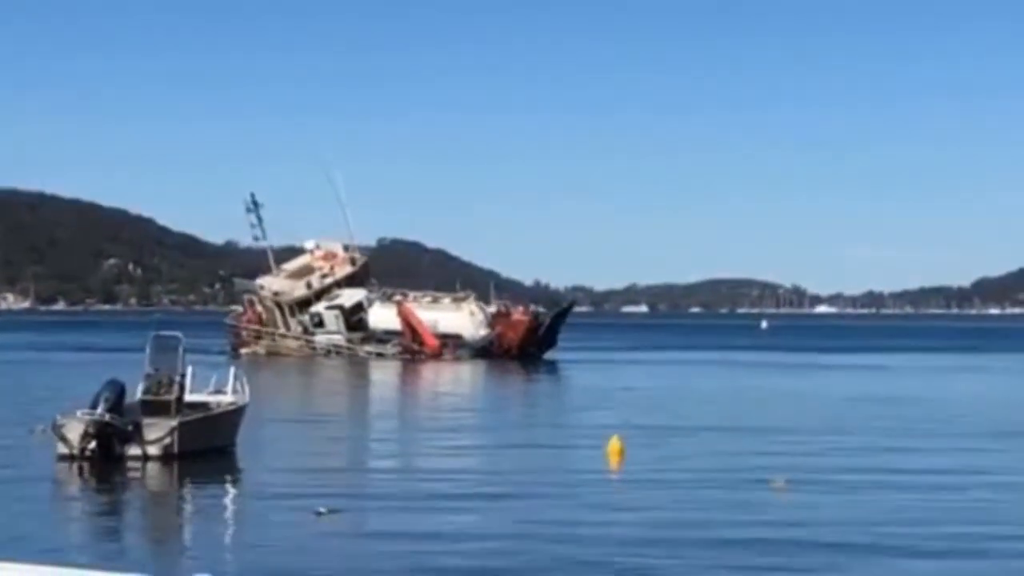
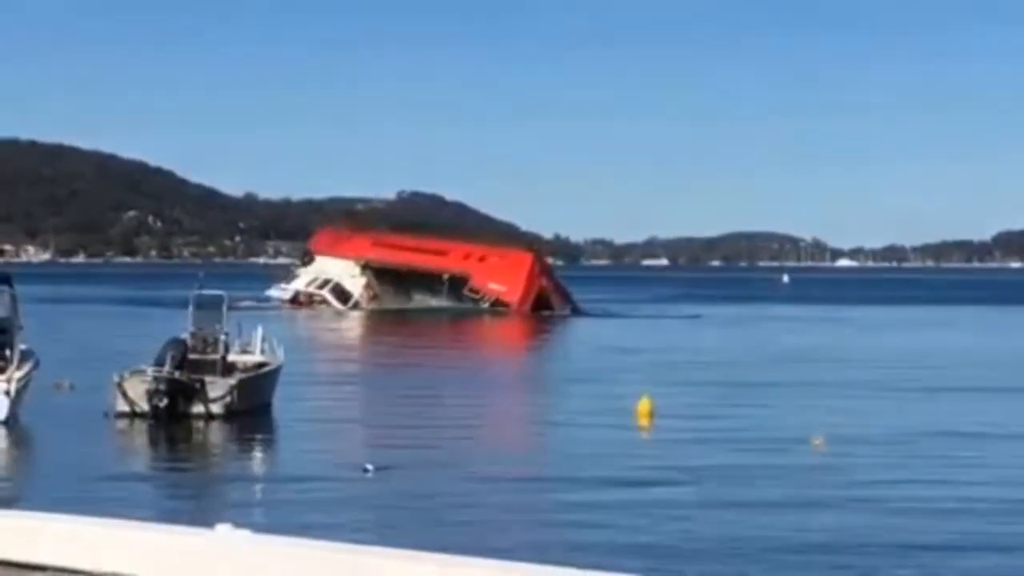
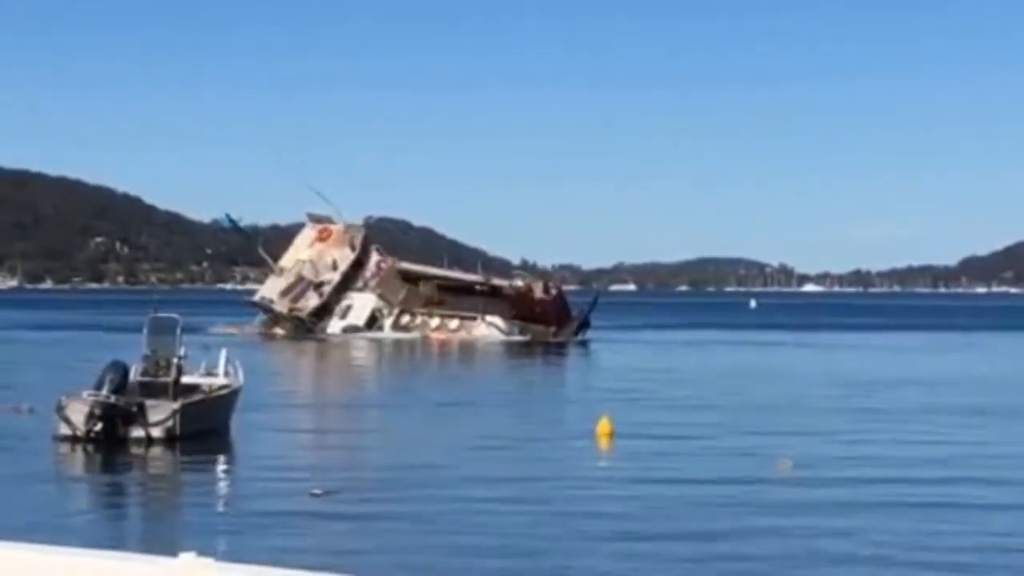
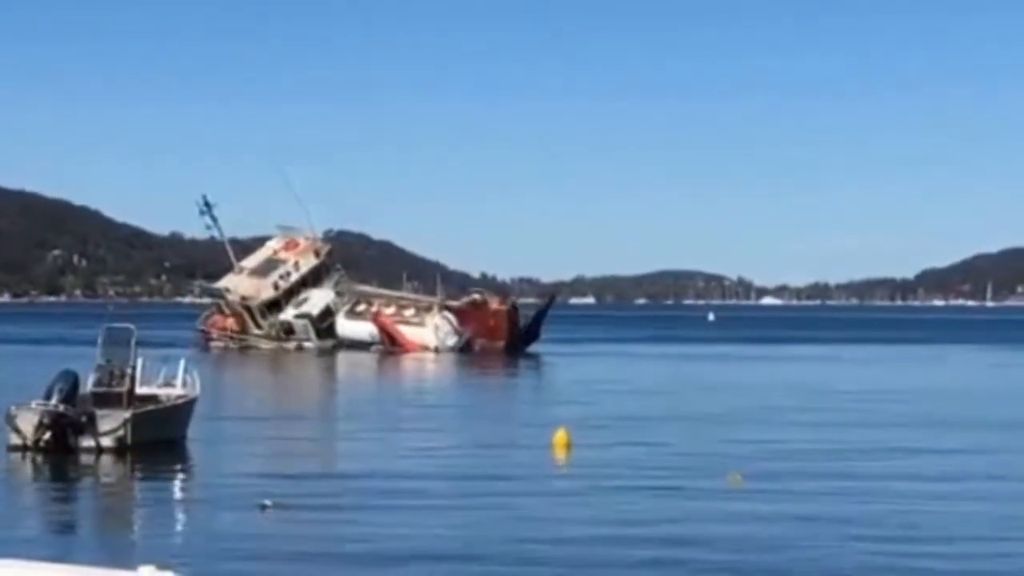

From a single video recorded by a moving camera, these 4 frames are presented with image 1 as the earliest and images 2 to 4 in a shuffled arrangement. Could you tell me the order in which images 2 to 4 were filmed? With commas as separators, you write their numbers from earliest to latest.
4, 3, 2
